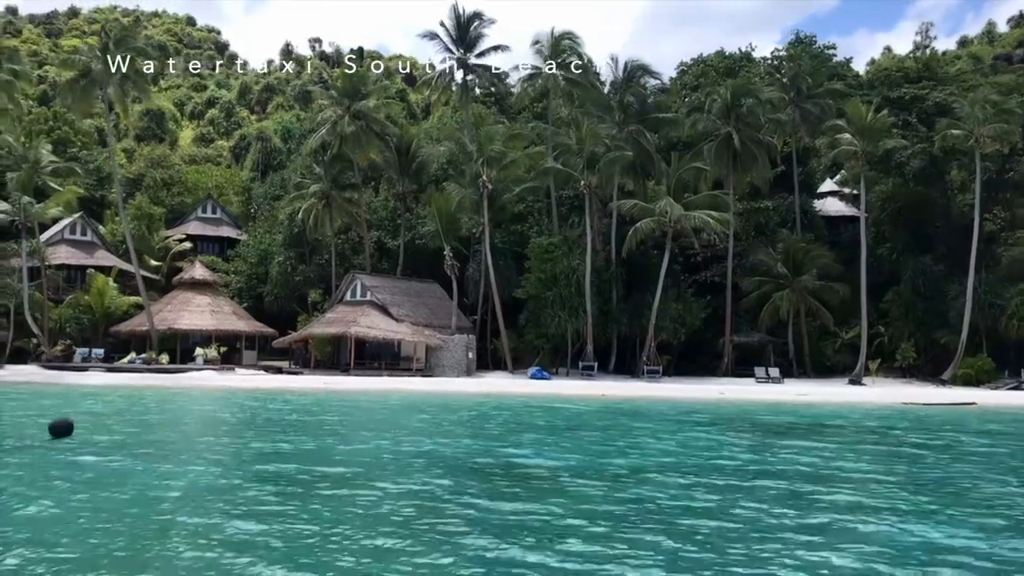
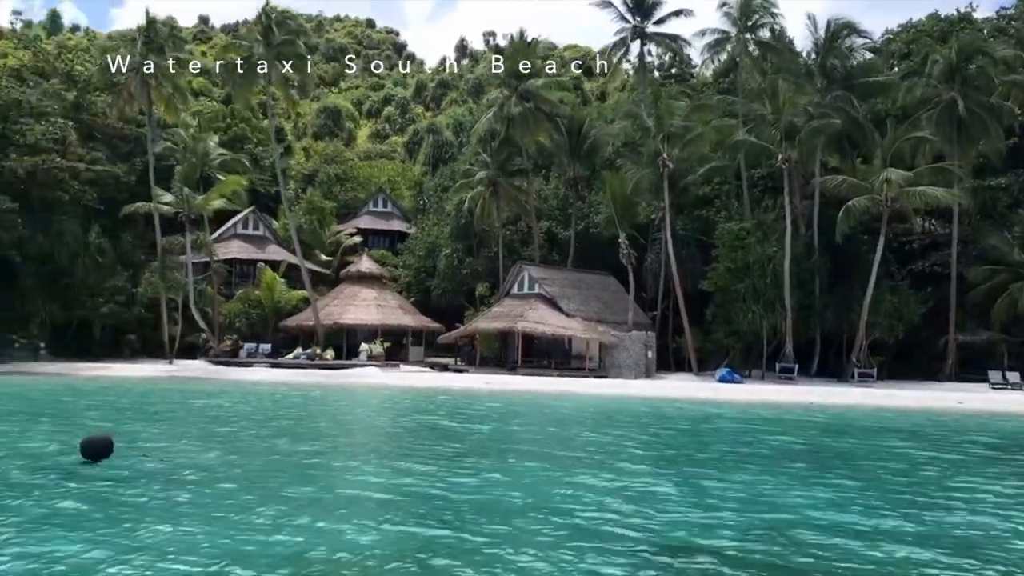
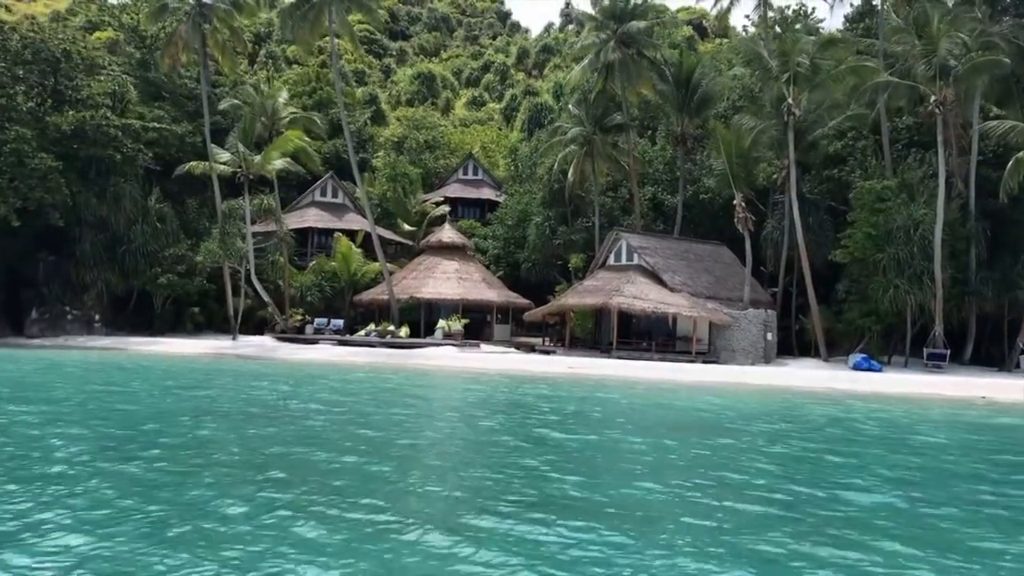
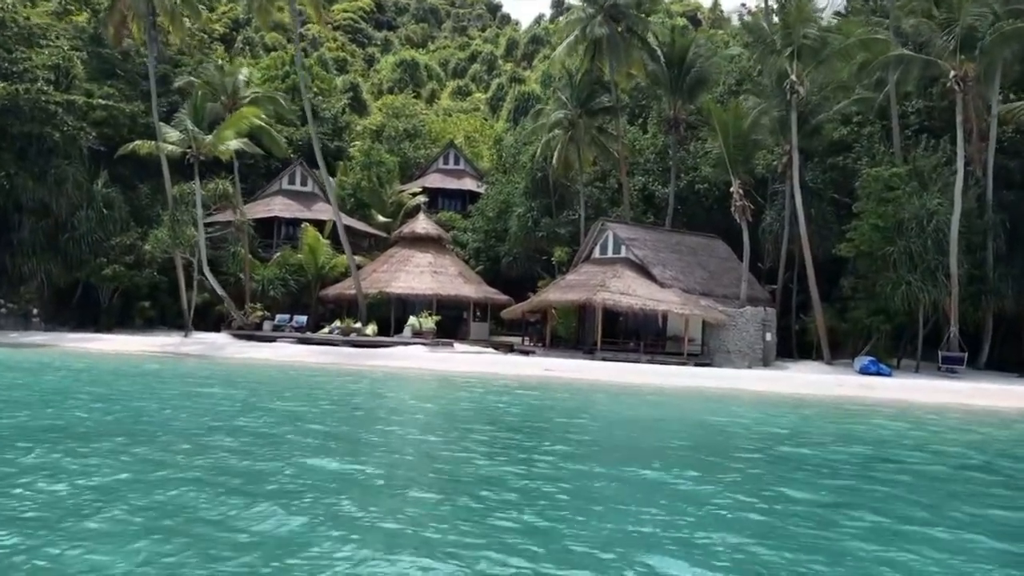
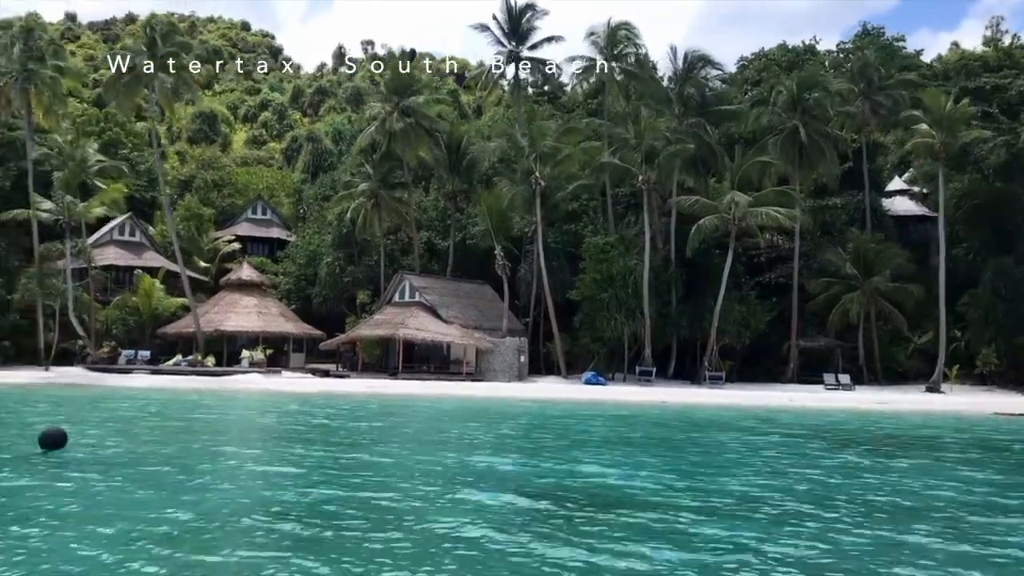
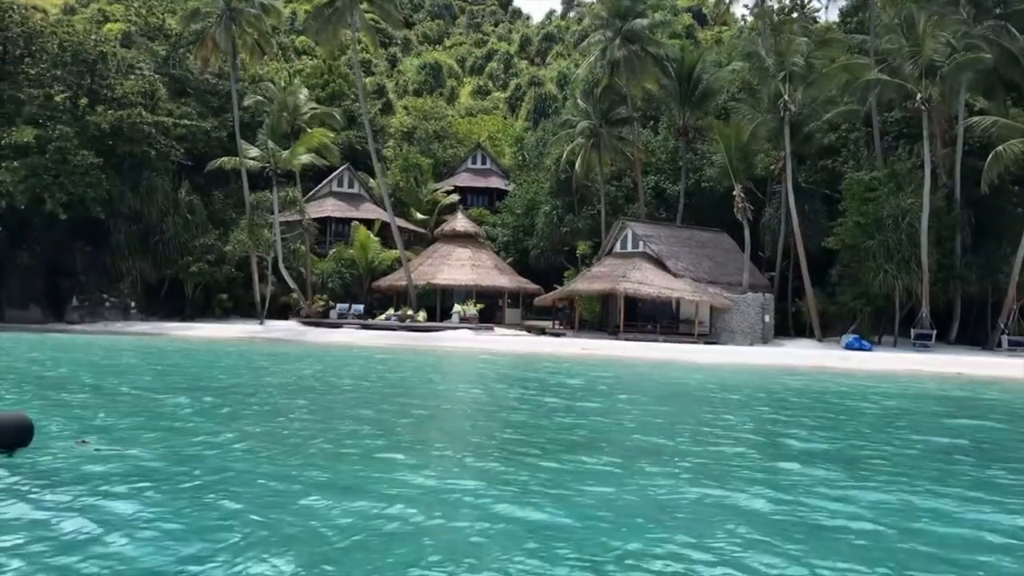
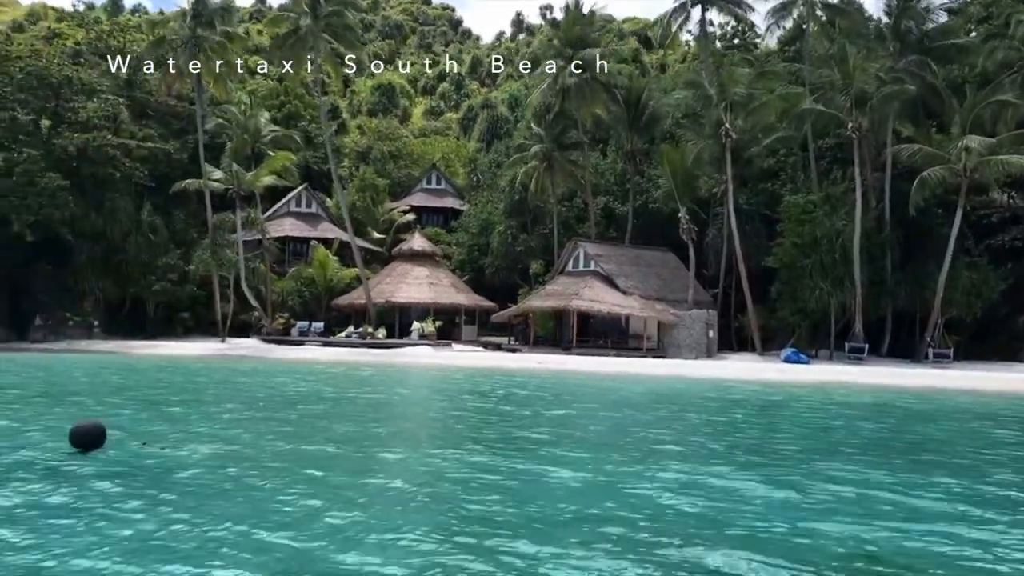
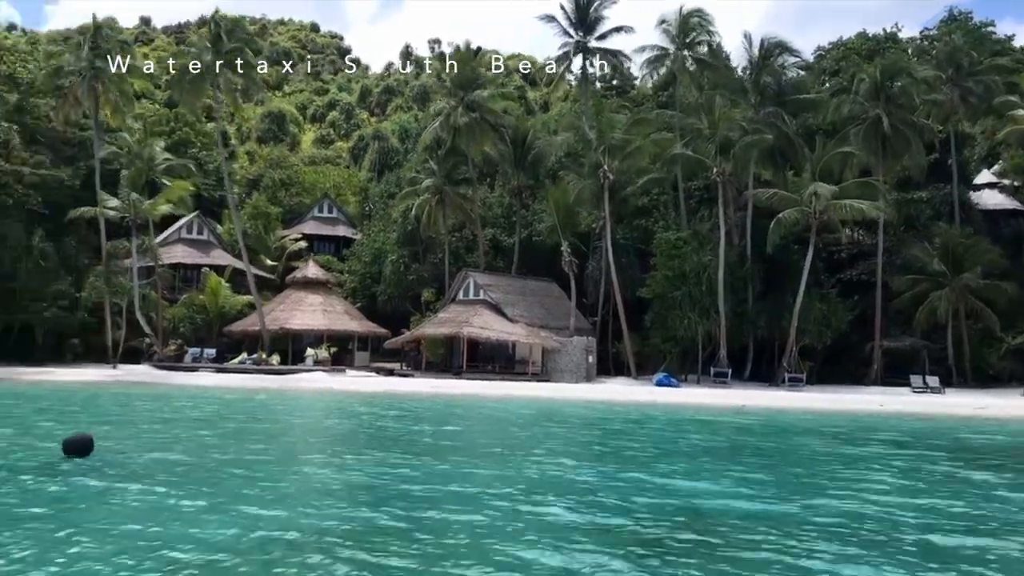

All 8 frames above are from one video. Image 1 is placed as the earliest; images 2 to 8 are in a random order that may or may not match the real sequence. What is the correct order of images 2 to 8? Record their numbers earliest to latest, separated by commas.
5, 8, 2, 7, 6, 3, 4
